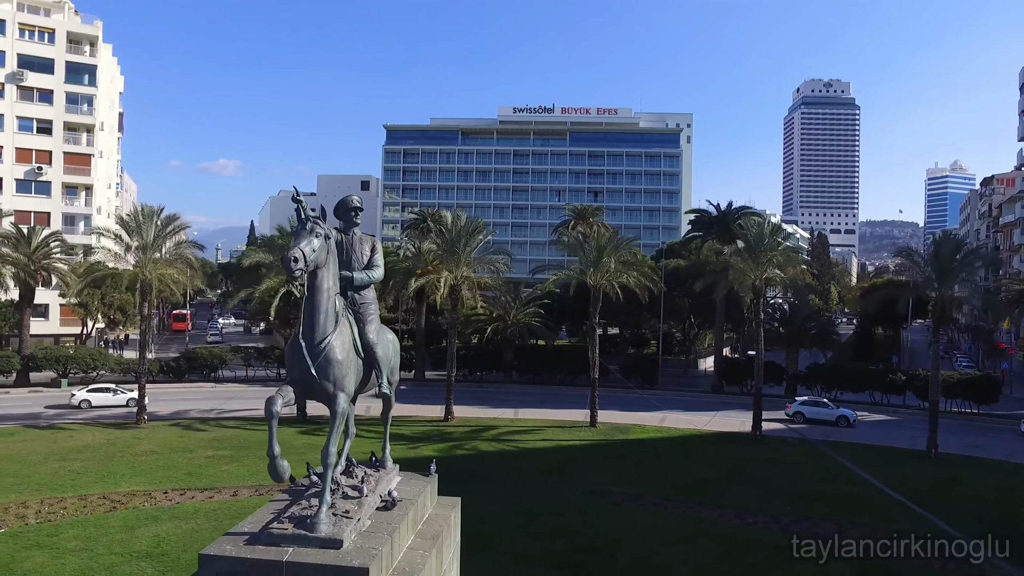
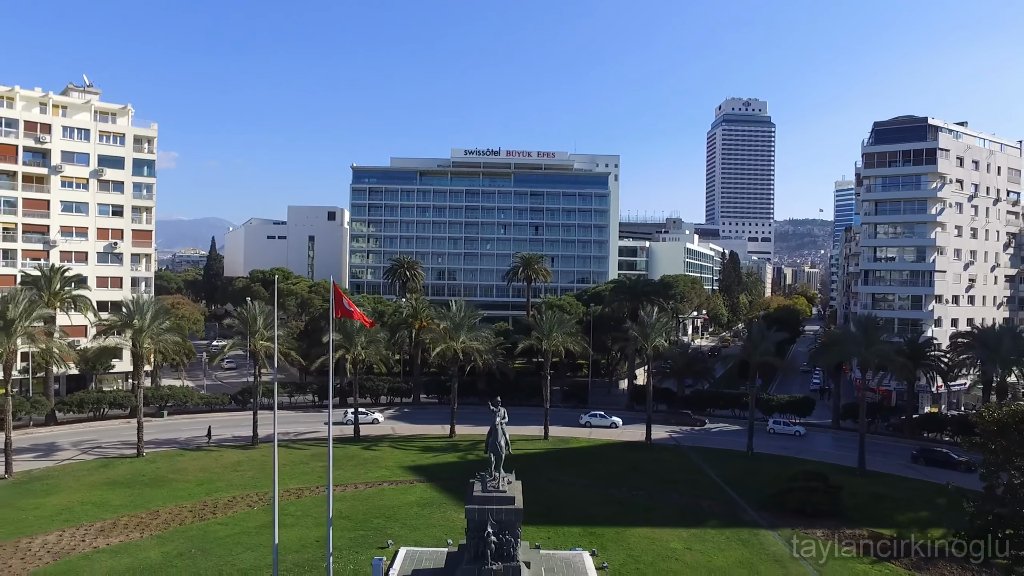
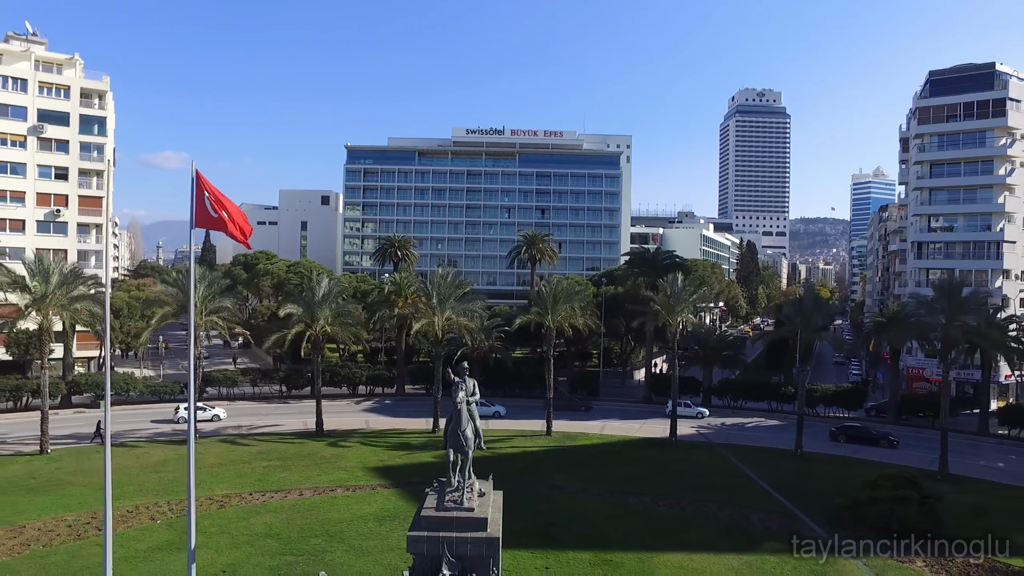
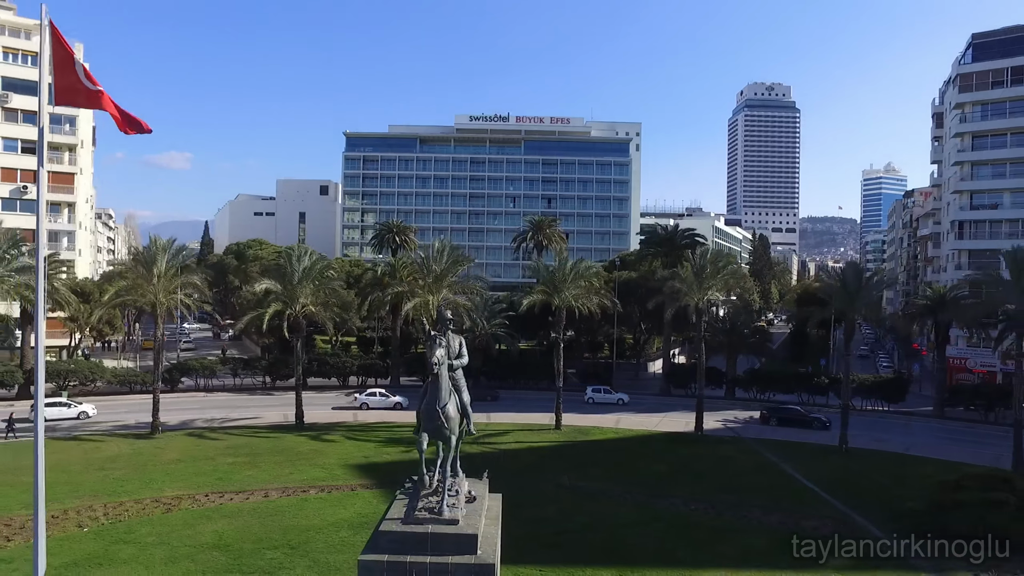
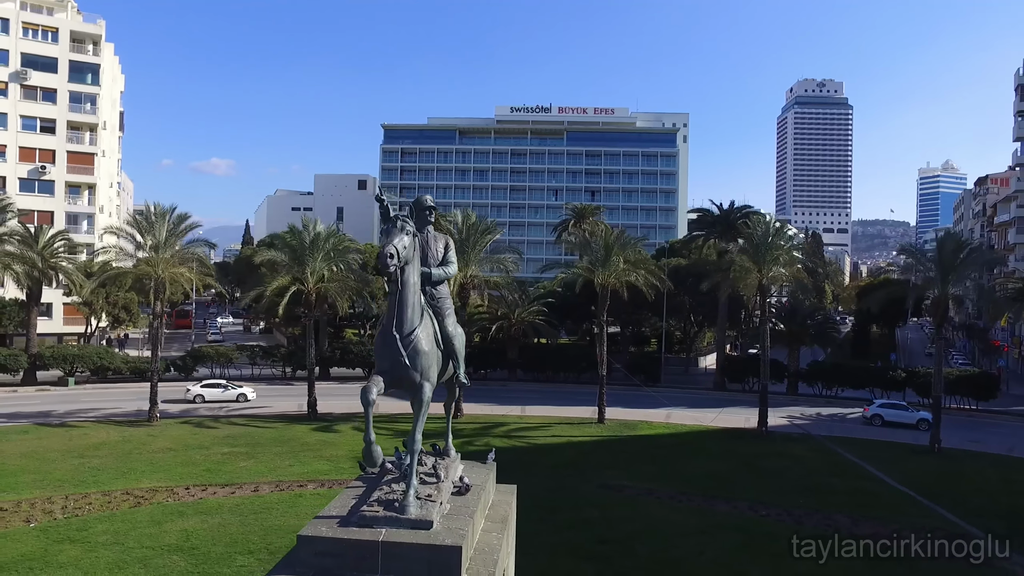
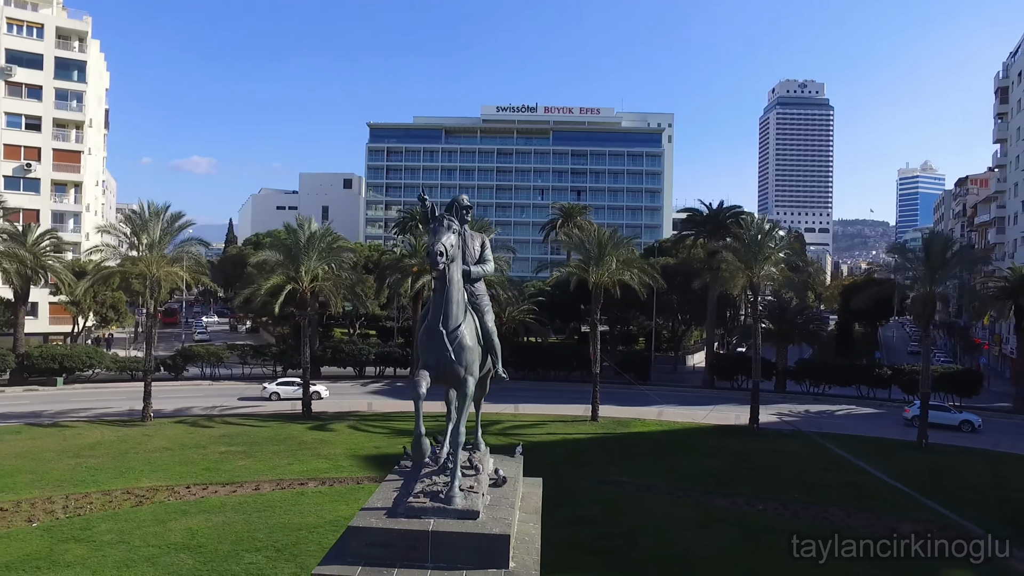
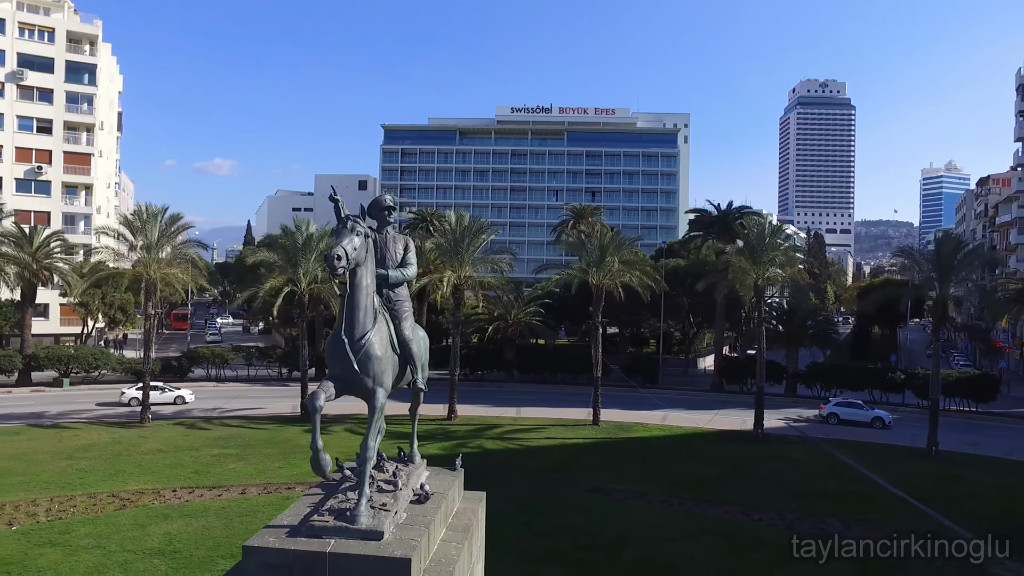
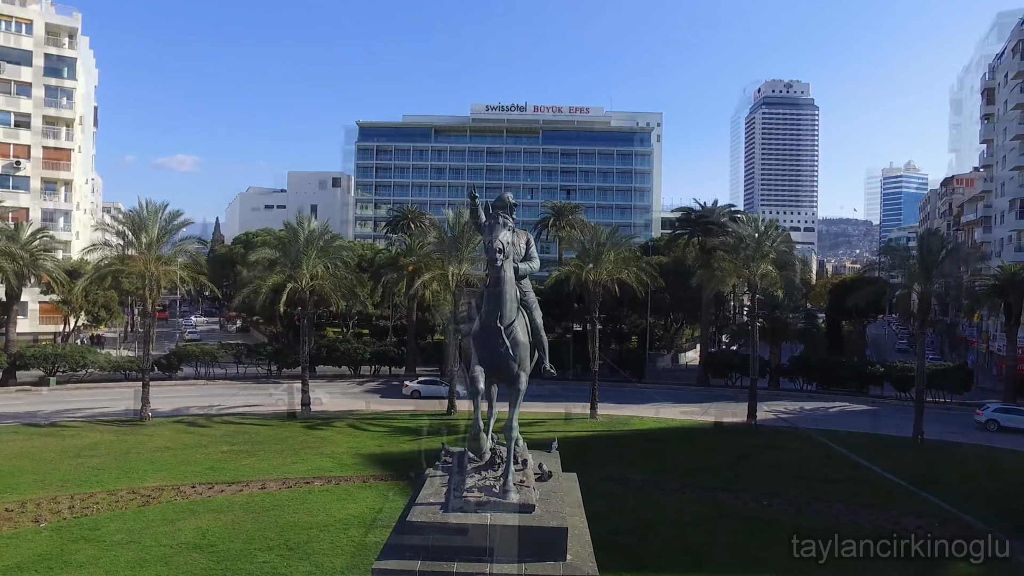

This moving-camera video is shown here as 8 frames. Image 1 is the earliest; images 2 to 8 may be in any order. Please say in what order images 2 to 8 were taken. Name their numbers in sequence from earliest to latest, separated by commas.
7, 5, 6, 8, 4, 3, 2
